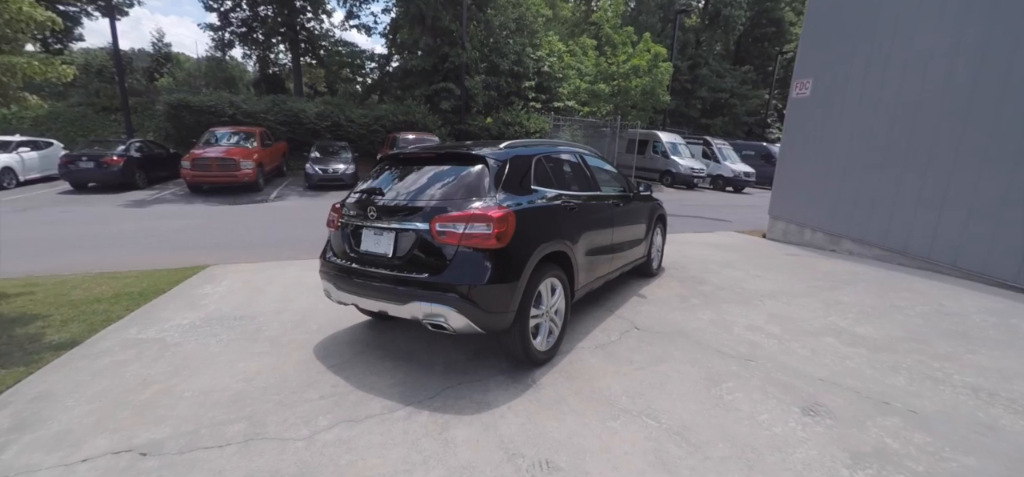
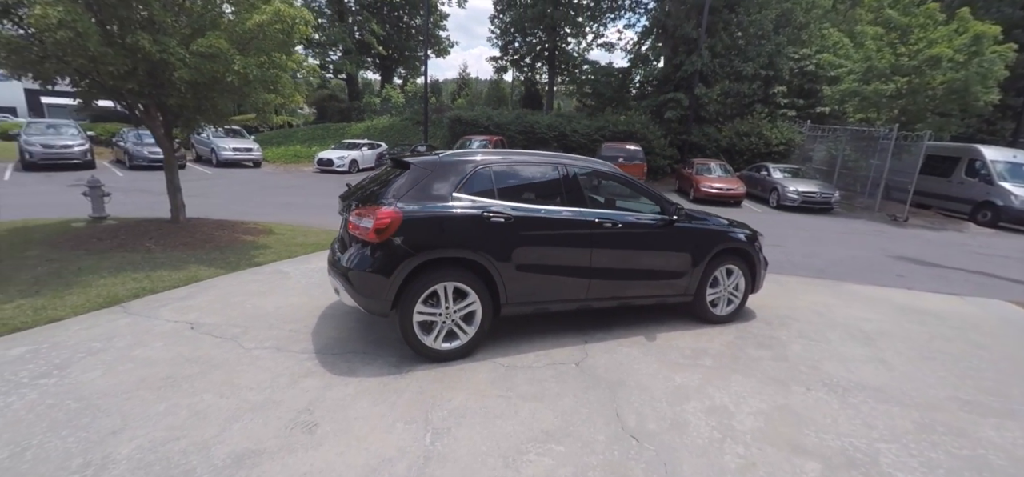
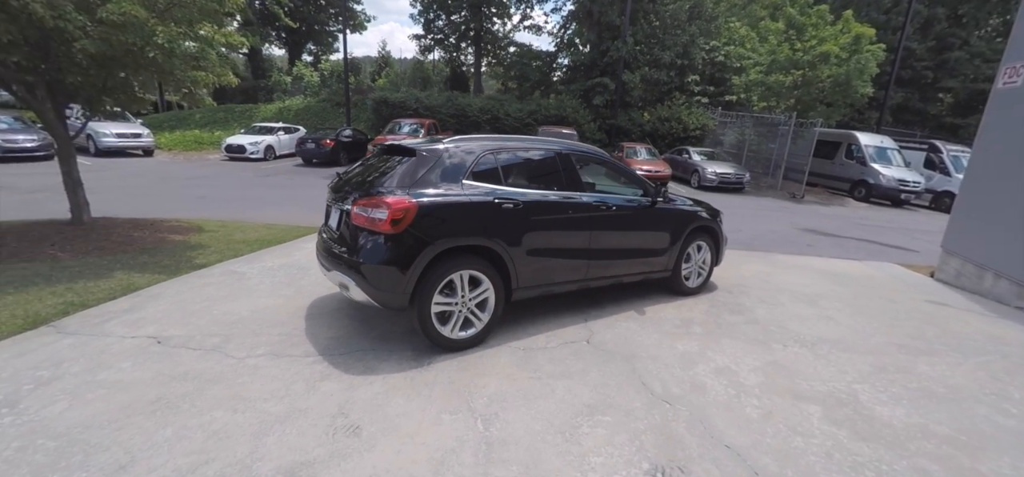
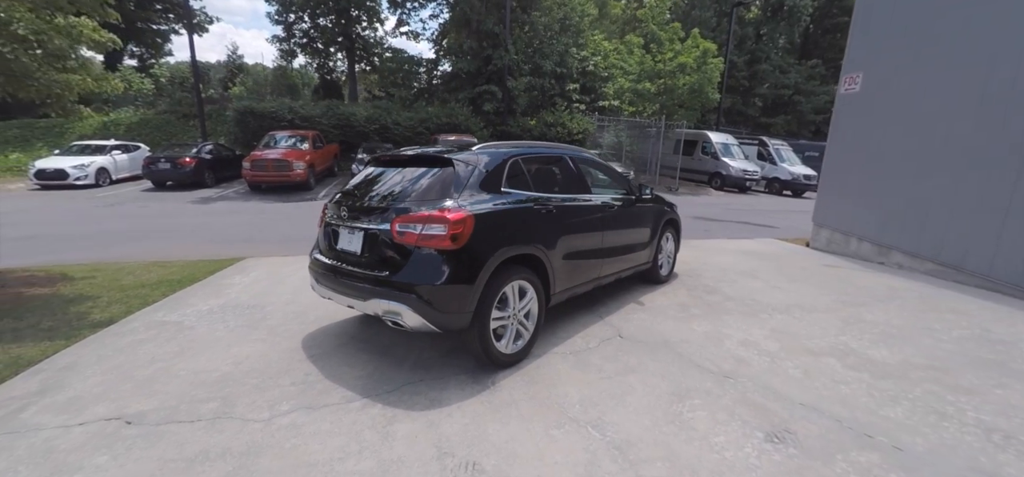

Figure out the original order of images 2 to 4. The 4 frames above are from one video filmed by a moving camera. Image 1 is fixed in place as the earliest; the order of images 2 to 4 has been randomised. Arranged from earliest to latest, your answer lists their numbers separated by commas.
4, 3, 2
